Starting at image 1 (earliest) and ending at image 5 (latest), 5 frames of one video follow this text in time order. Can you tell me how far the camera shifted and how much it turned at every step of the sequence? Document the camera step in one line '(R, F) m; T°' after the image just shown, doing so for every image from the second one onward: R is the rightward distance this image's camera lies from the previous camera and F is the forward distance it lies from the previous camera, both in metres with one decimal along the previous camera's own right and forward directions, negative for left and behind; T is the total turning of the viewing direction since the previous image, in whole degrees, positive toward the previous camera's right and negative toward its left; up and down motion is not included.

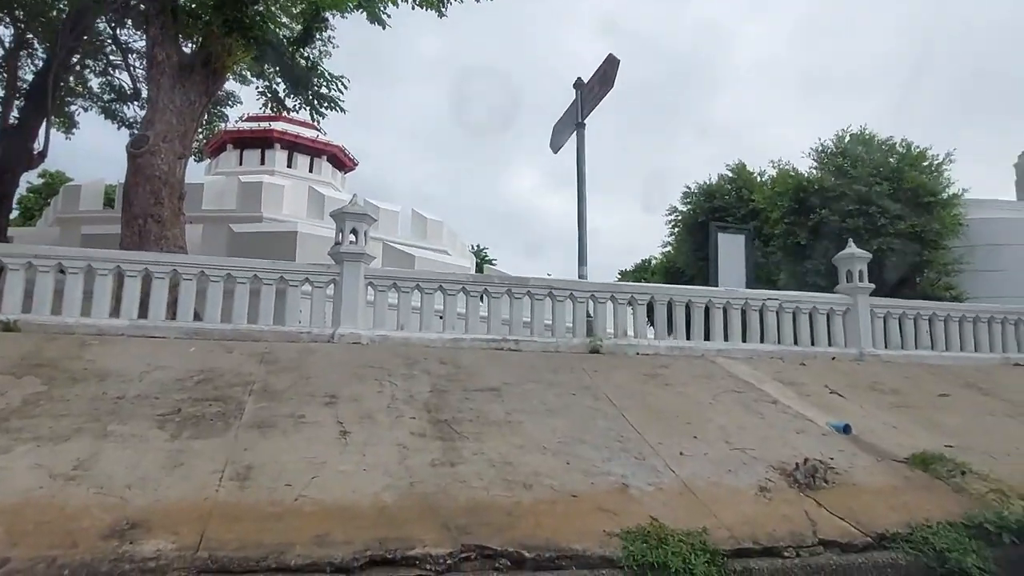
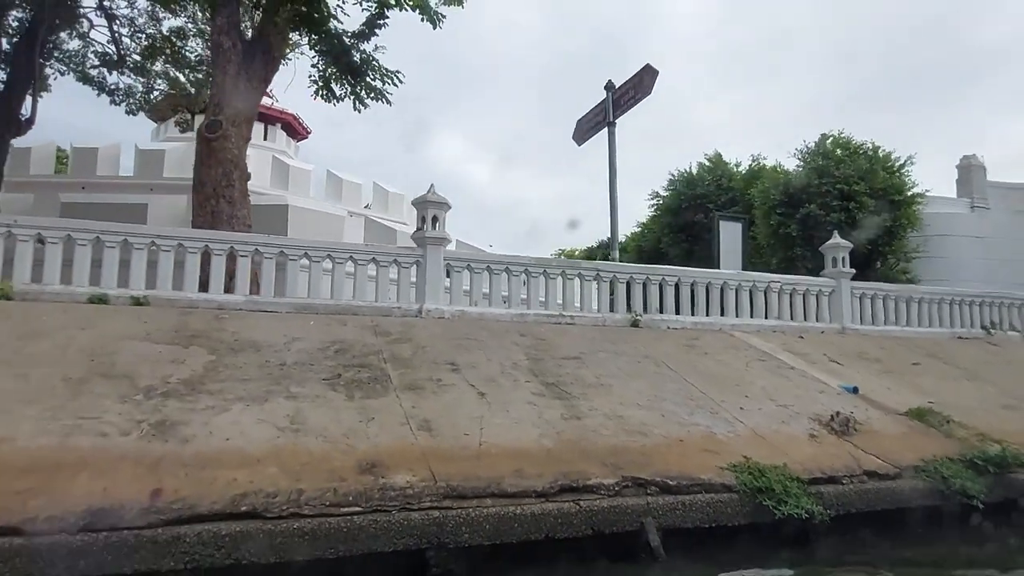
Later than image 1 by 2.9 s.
(-1.2, -0.7) m; +6°
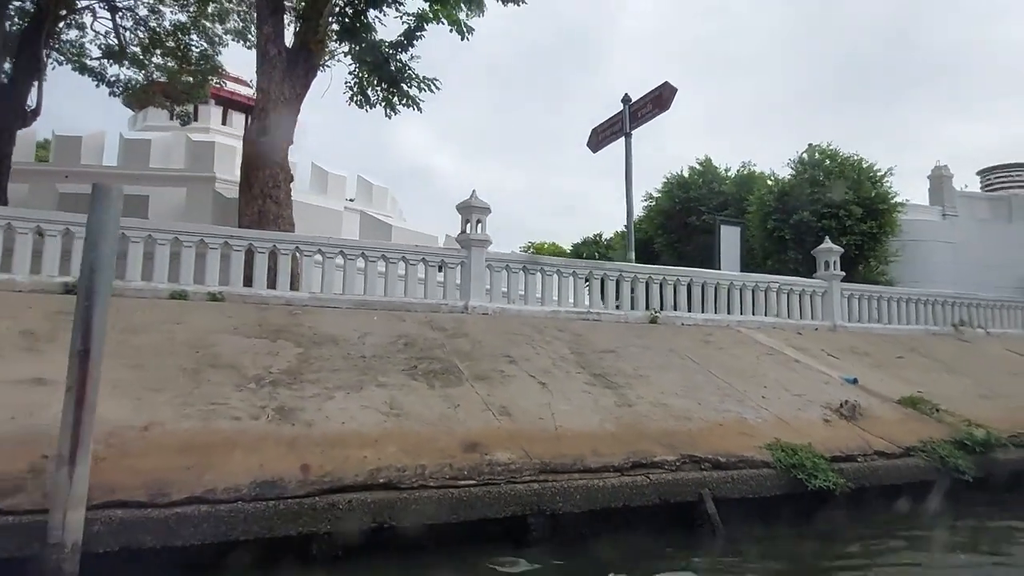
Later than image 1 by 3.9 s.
(-0.7, -0.5) m; +3°
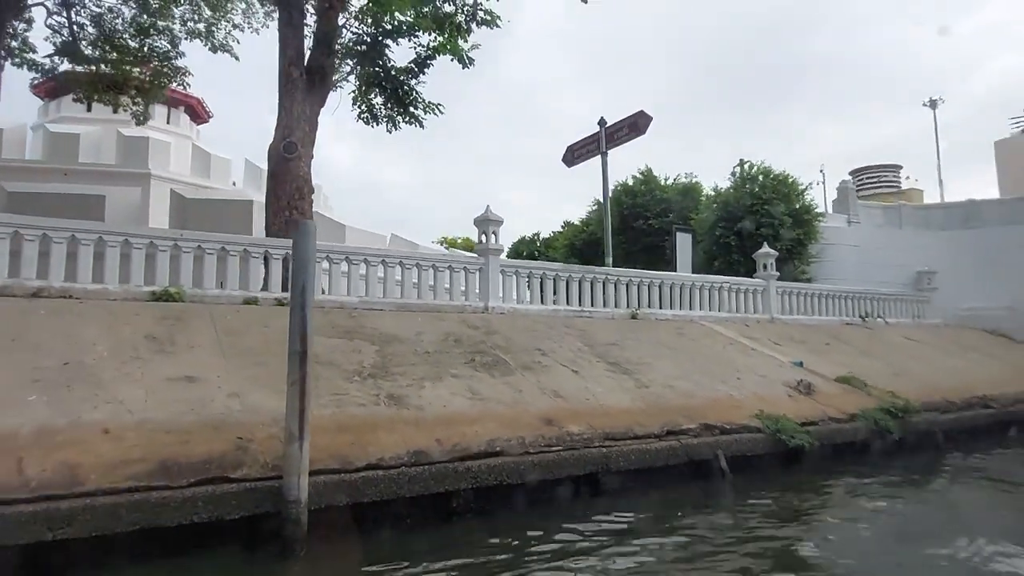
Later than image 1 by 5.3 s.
(-1.2, -1.0) m; +8°
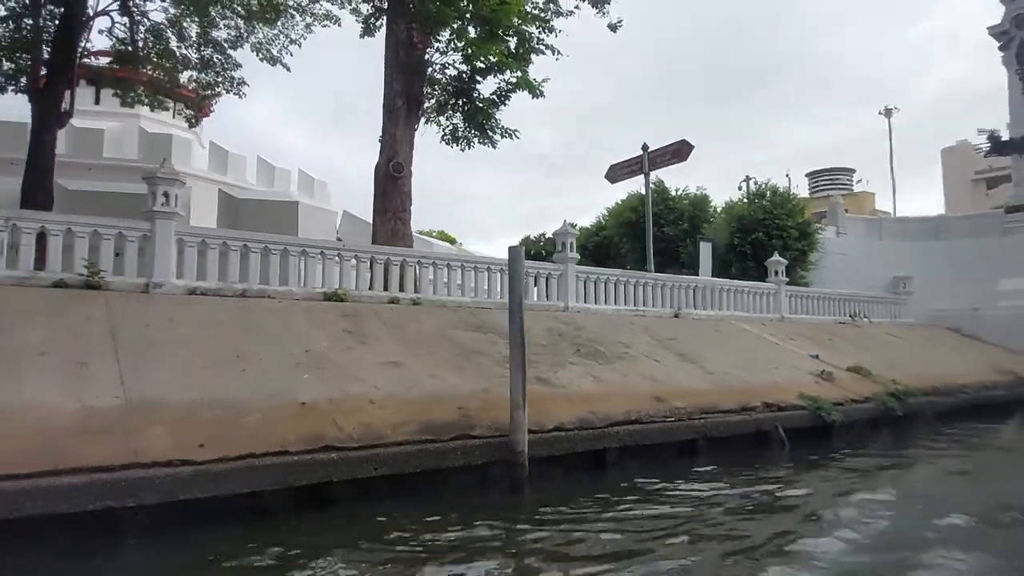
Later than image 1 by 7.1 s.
(-1.5, -1.4) m; +4°
